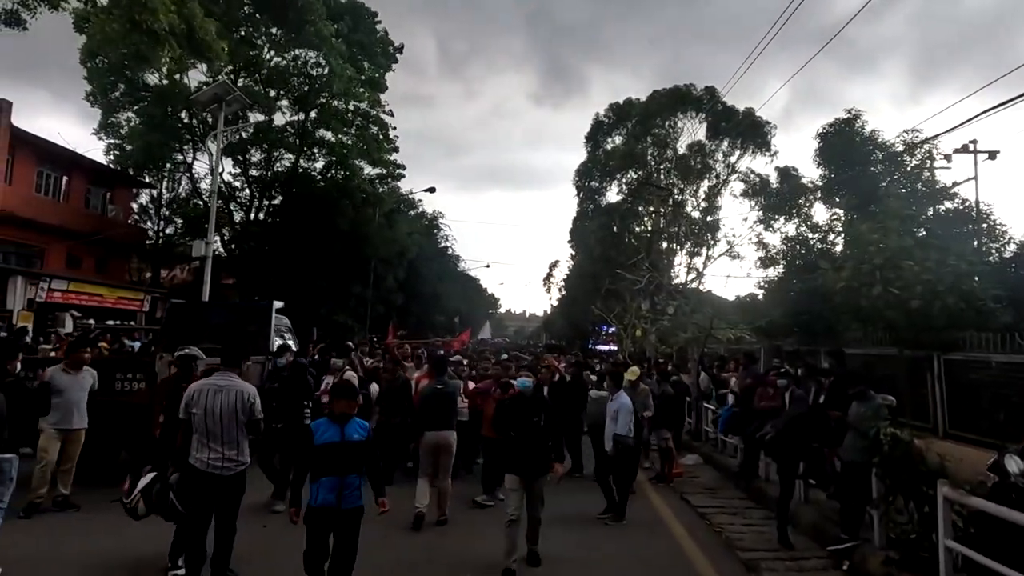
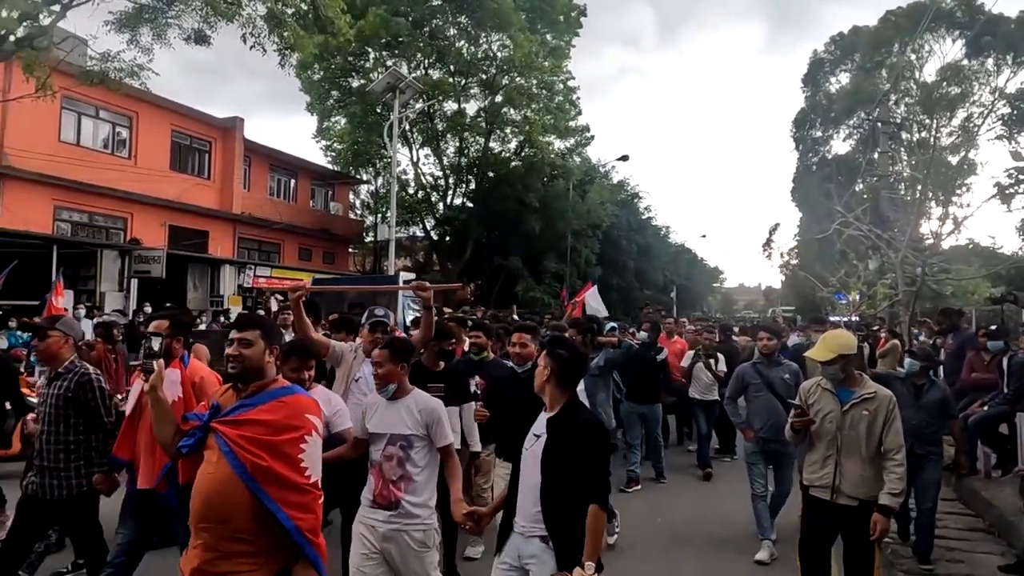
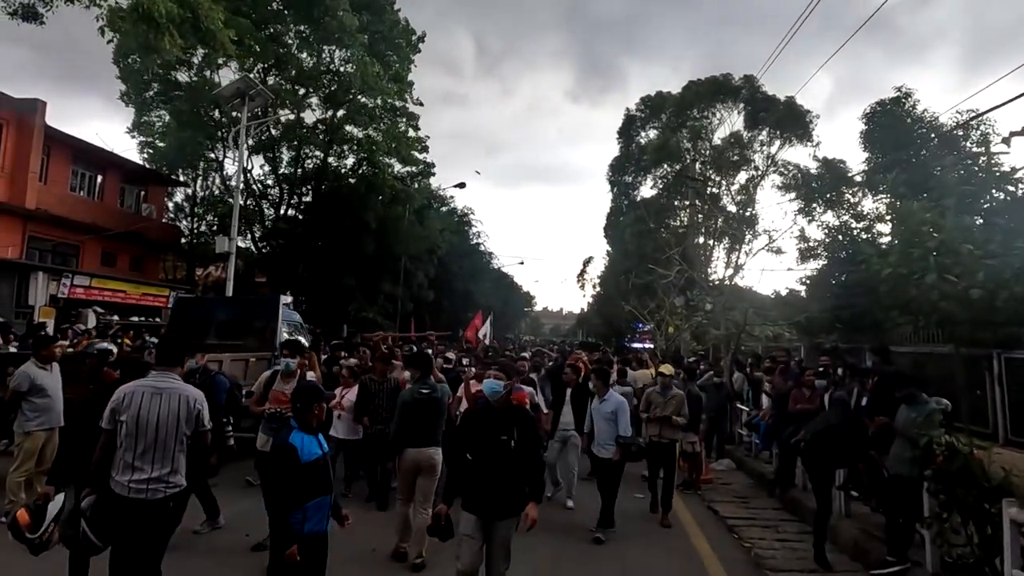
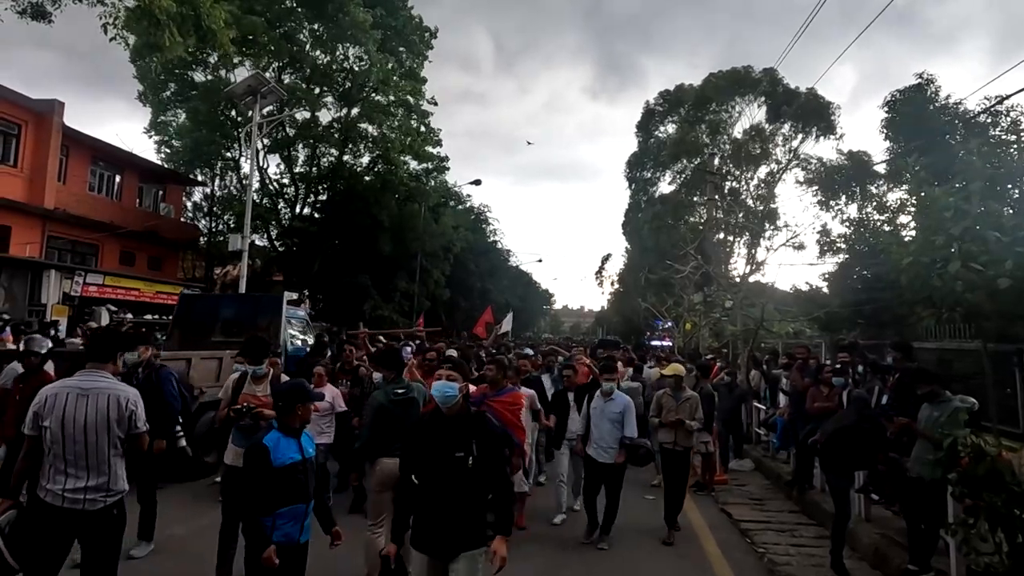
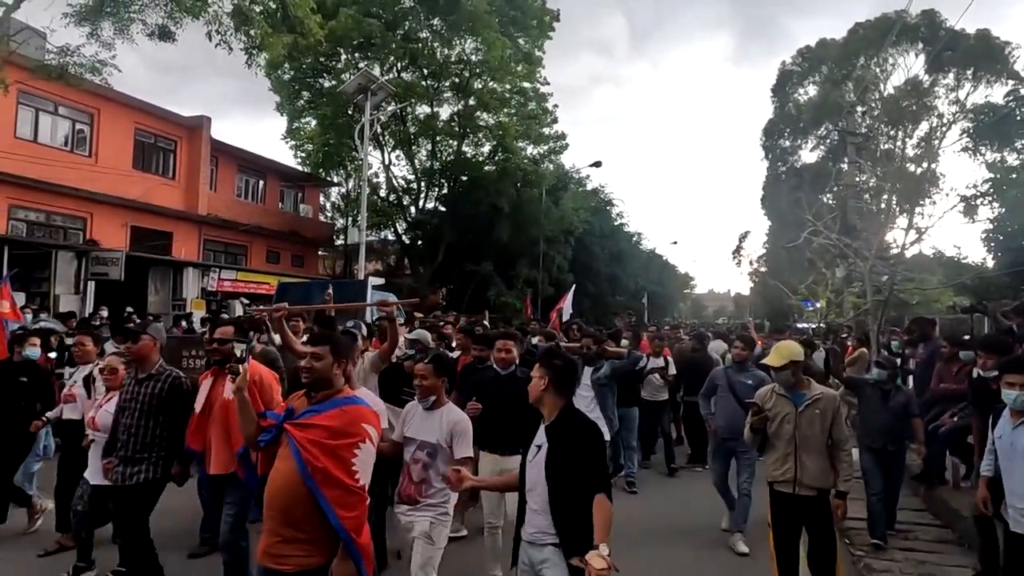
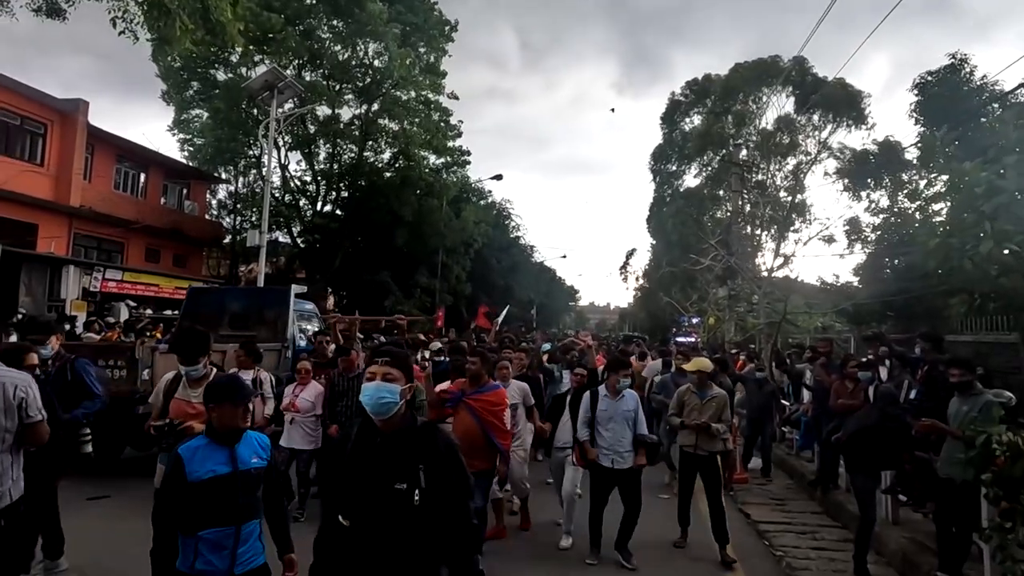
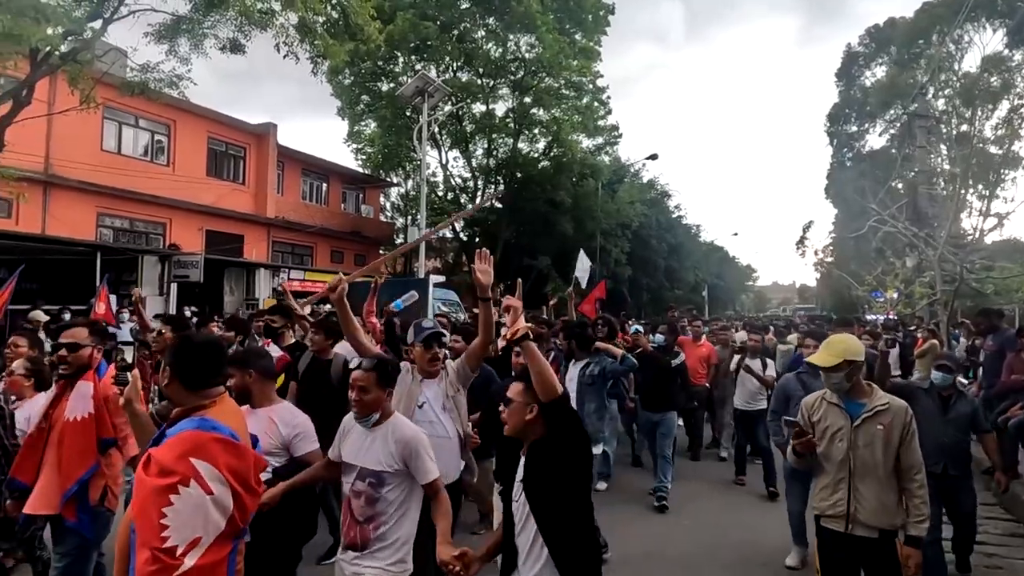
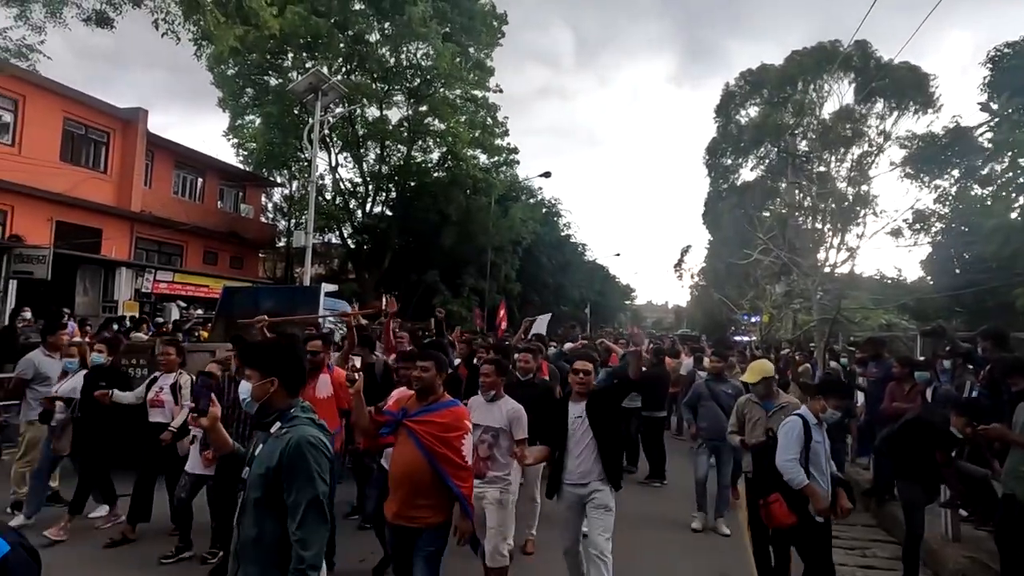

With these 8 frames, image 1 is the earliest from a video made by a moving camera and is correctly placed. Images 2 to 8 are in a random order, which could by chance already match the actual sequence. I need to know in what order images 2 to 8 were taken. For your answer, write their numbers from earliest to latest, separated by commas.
3, 4, 6, 8, 5, 2, 7
